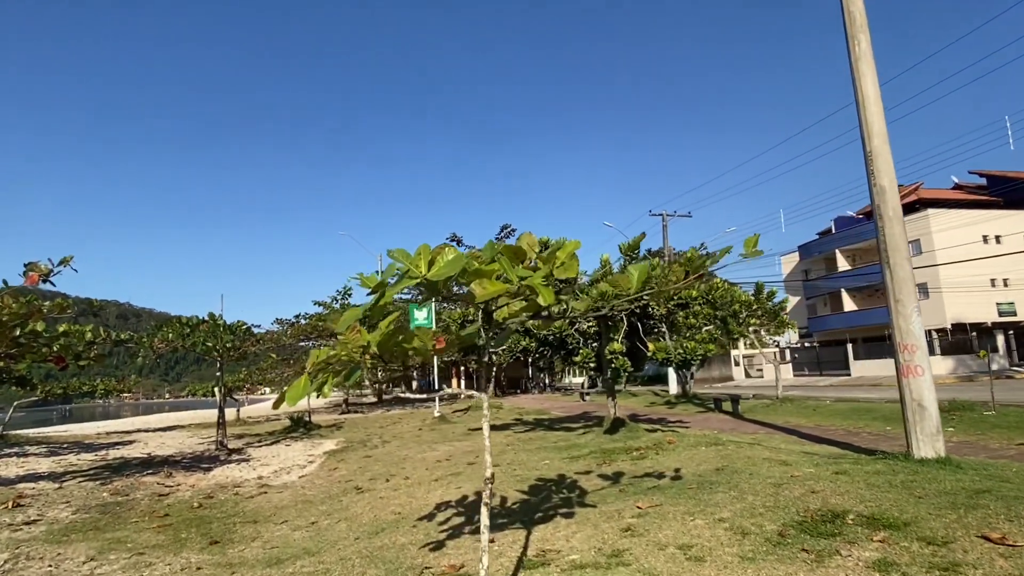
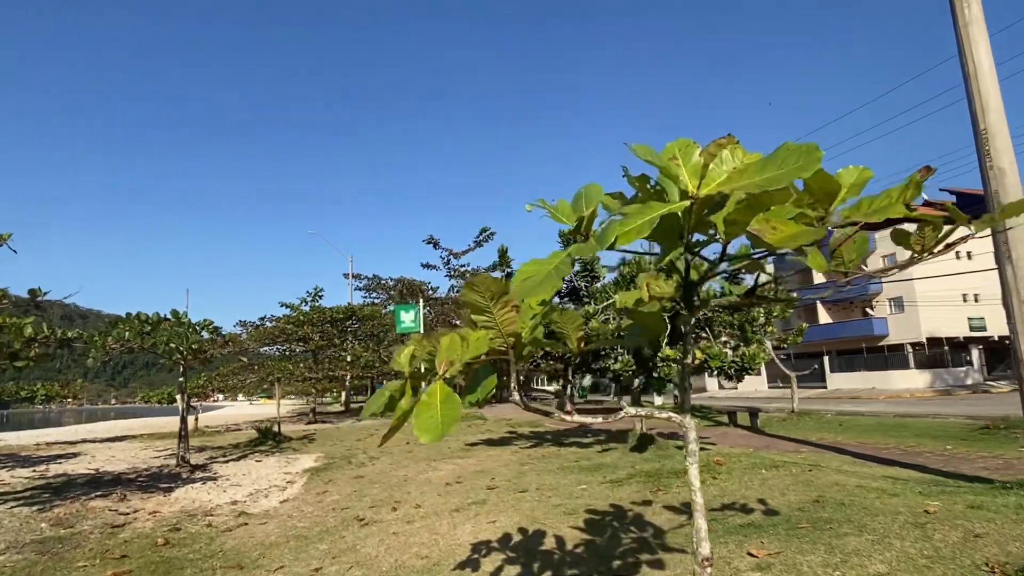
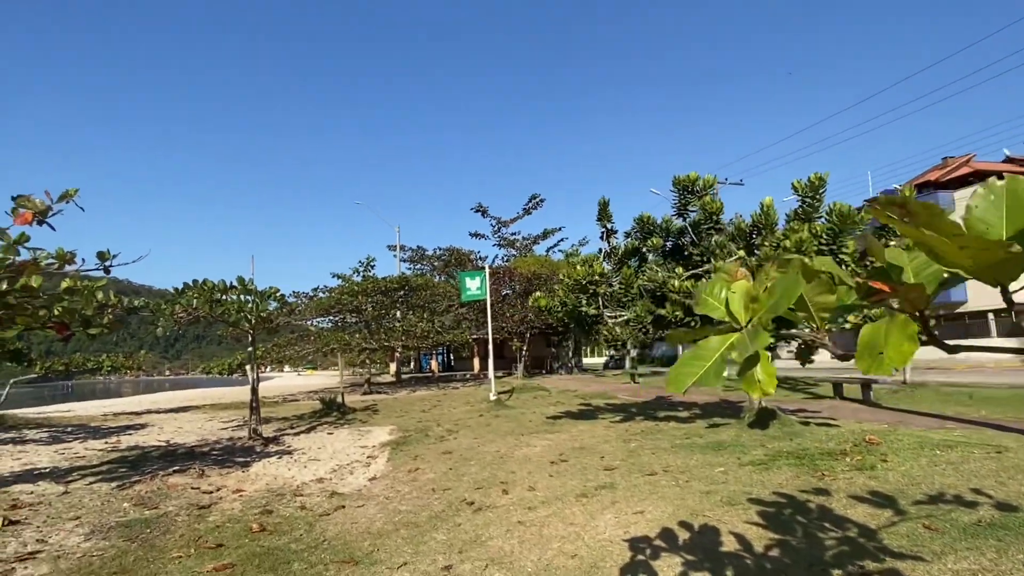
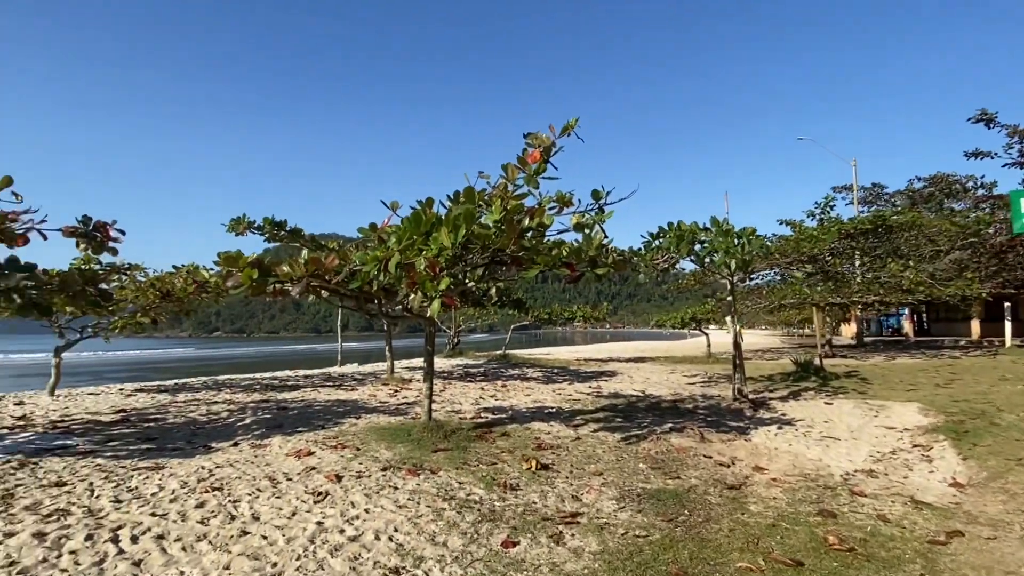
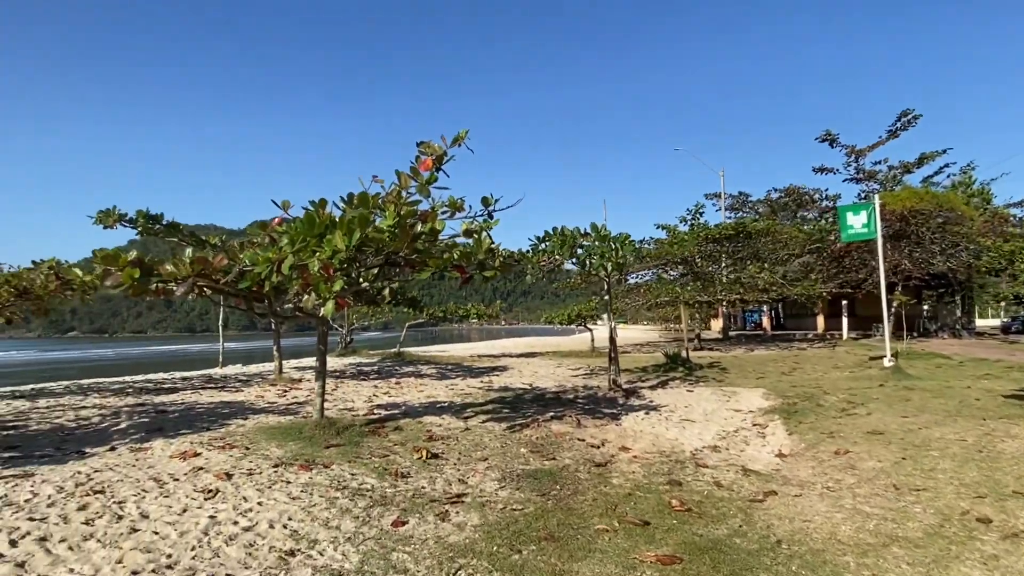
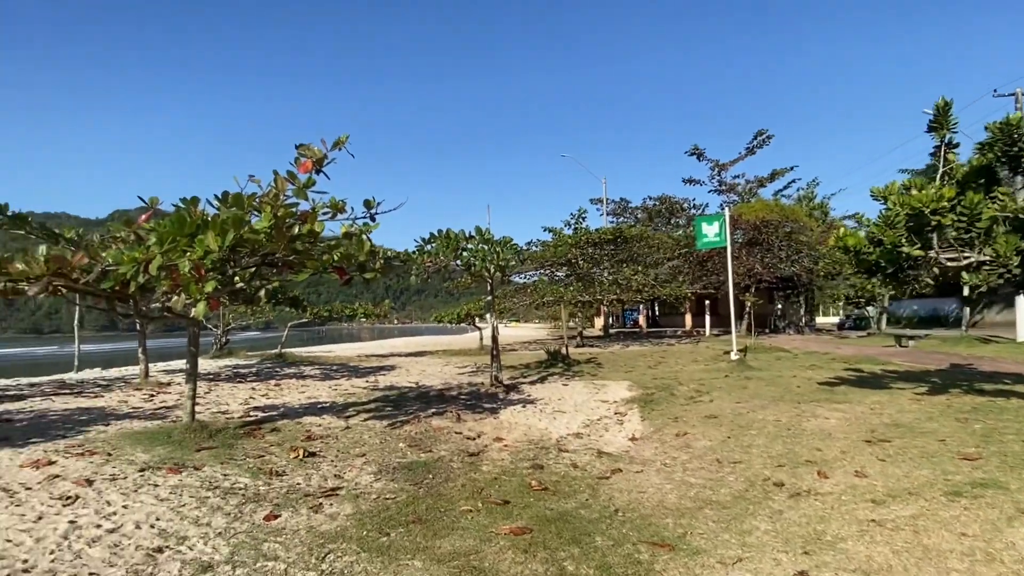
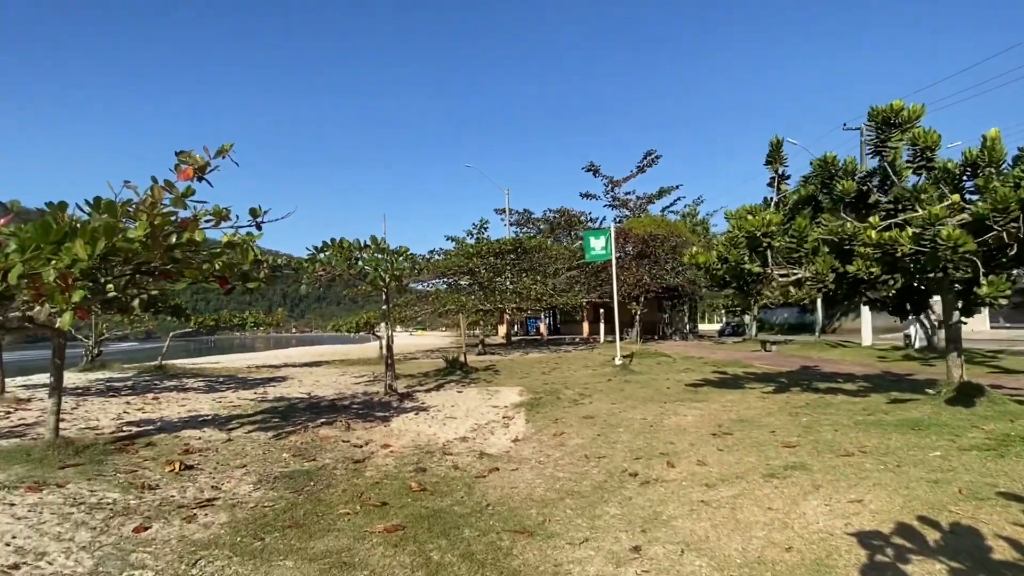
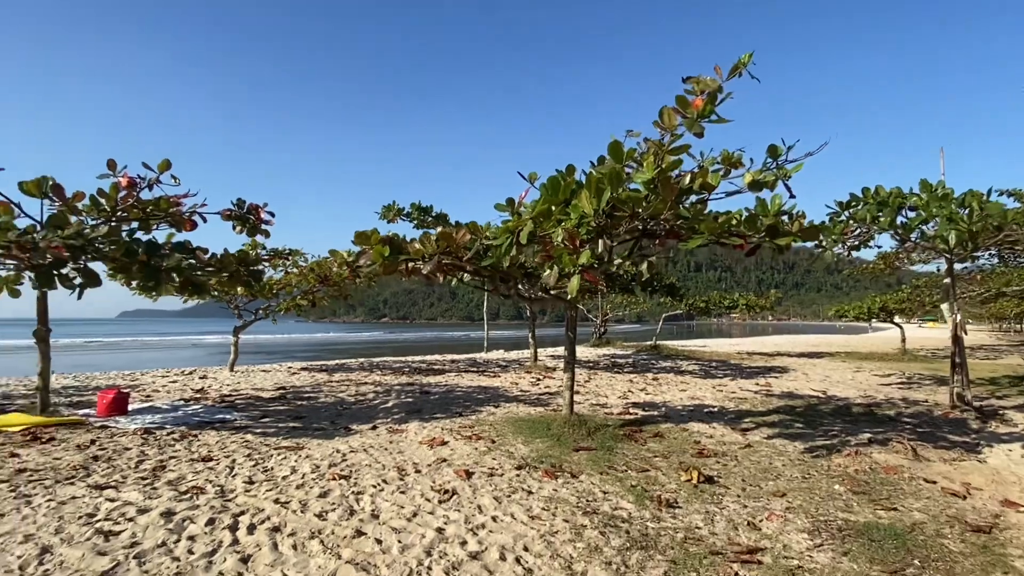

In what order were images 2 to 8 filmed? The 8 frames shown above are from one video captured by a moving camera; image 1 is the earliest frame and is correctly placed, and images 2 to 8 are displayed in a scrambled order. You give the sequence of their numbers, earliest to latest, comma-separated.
2, 3, 7, 6, 5, 4, 8
